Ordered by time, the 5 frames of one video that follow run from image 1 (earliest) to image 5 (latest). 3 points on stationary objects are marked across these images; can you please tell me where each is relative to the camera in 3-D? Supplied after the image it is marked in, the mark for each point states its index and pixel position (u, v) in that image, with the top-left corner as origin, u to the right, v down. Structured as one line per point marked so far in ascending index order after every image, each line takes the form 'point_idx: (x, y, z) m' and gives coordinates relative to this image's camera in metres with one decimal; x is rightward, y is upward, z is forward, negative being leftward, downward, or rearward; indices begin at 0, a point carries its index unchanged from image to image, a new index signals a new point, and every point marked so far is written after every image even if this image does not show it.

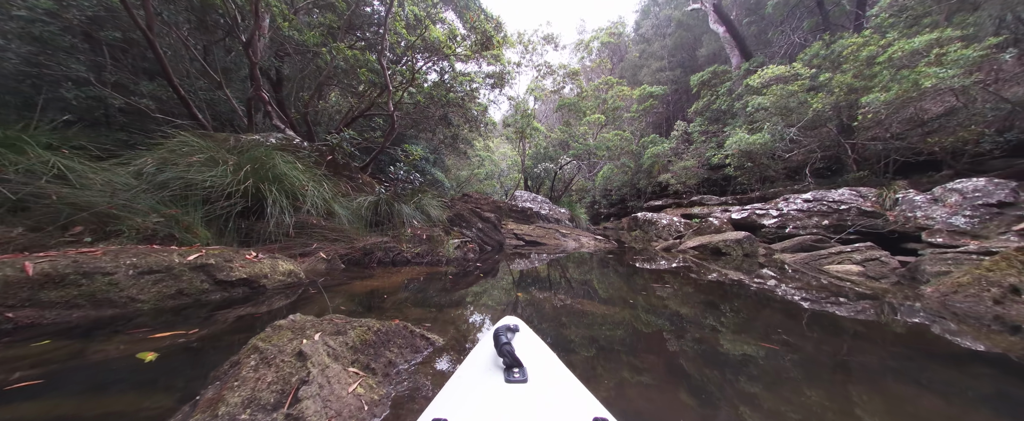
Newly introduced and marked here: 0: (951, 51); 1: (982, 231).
0: (+7.3, +2.7, +5.1) m
1: (+6.5, -0.3, +4.3) m
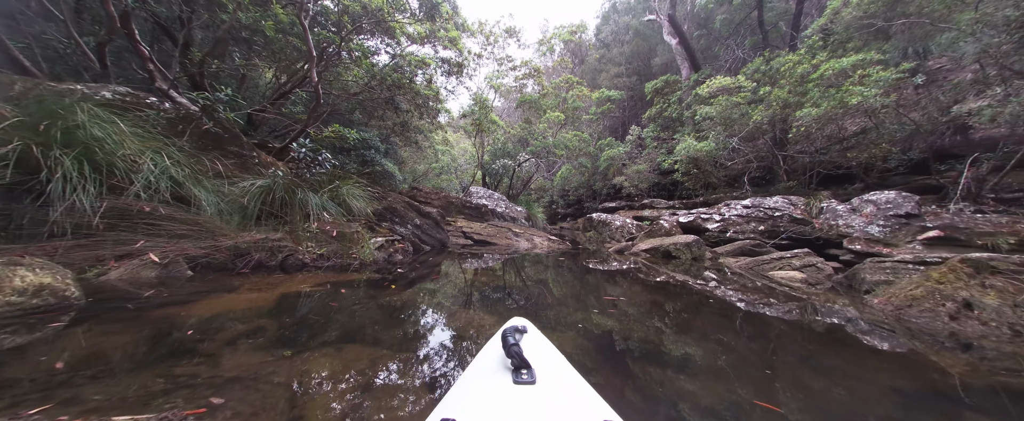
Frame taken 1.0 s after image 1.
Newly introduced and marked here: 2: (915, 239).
0: (+6.6, +2.5, +5.7) m
1: (+5.8, -0.4, +4.7) m
2: (+5.9, -0.4, +4.5) m
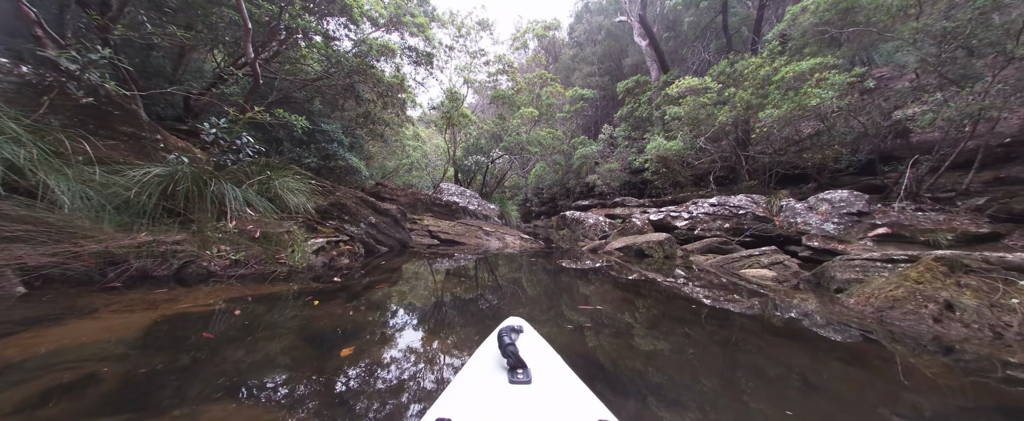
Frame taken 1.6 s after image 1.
0: (+6.1, +2.6, +6.0) m
1: (+5.3, -0.4, +5.0) m
2: (+5.5, -0.4, +4.8) m
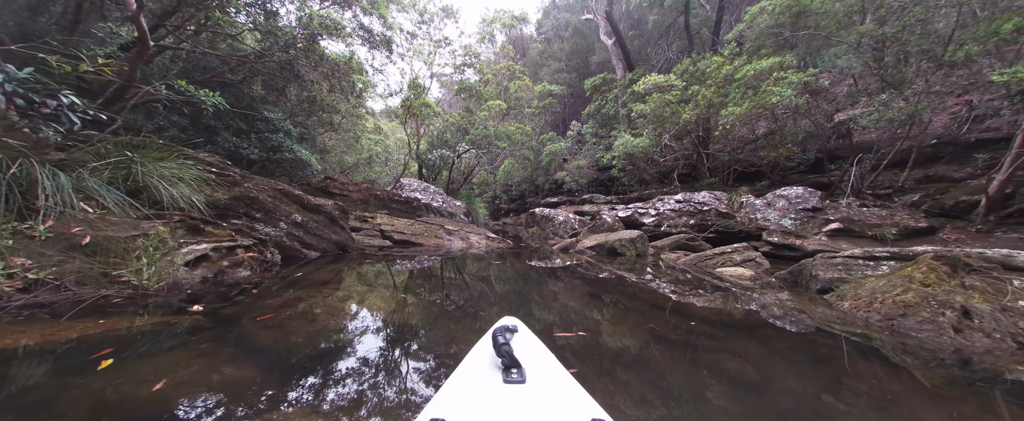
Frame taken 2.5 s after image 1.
0: (+5.4, +2.6, +6.2) m
1: (+4.8, -0.3, +5.2) m
2: (+4.9, -0.3, +5.0) m
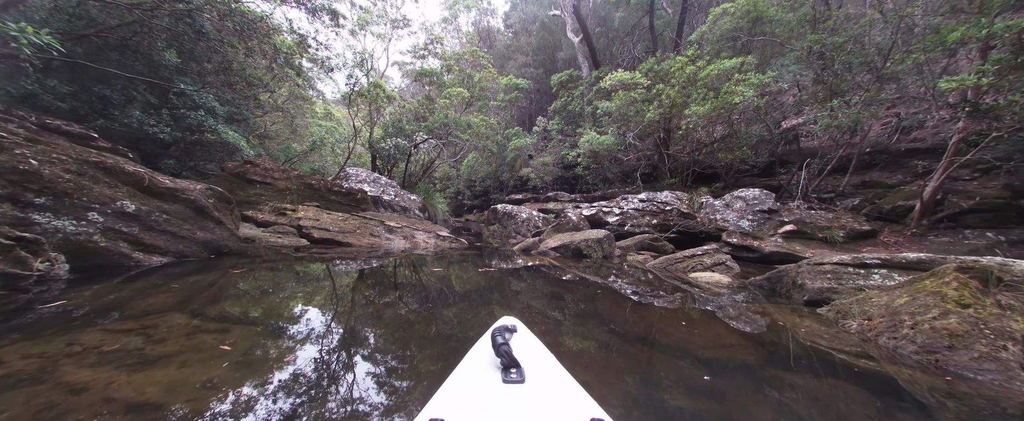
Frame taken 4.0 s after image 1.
0: (+4.7, +2.6, +6.3) m
1: (+4.1, -0.4, +5.2) m
2: (+4.3, -0.4, +5.1) m
